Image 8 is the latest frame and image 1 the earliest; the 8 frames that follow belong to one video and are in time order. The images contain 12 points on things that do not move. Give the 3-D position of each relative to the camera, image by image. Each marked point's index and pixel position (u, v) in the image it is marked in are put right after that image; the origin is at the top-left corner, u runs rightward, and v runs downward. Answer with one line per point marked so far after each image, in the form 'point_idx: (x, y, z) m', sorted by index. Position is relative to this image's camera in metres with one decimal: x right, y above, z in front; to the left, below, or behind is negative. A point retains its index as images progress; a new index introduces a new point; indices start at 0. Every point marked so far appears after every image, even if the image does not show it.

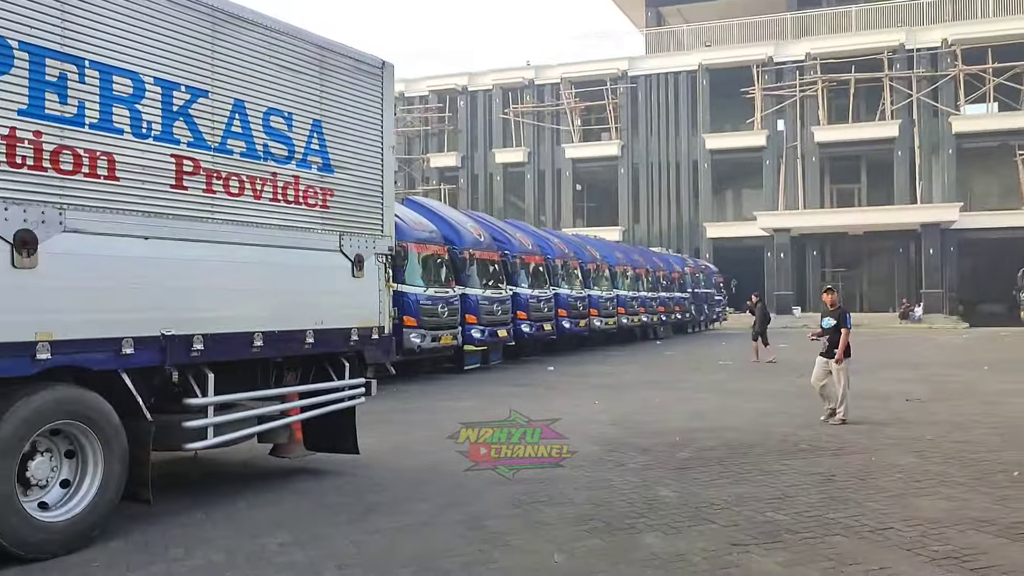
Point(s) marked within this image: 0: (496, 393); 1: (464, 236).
0: (-0.3, -1.8, +16.2) m
1: (-1.1, +1.2, +19.9) m
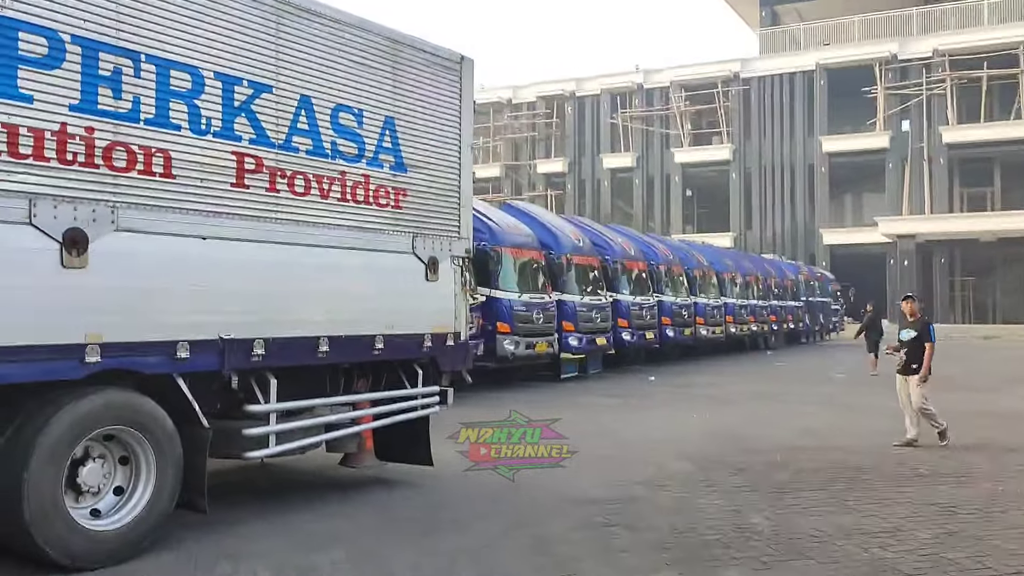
0: (+1.3, -1.9, +15.6) m
1: (+1.1, +1.0, +19.4) m
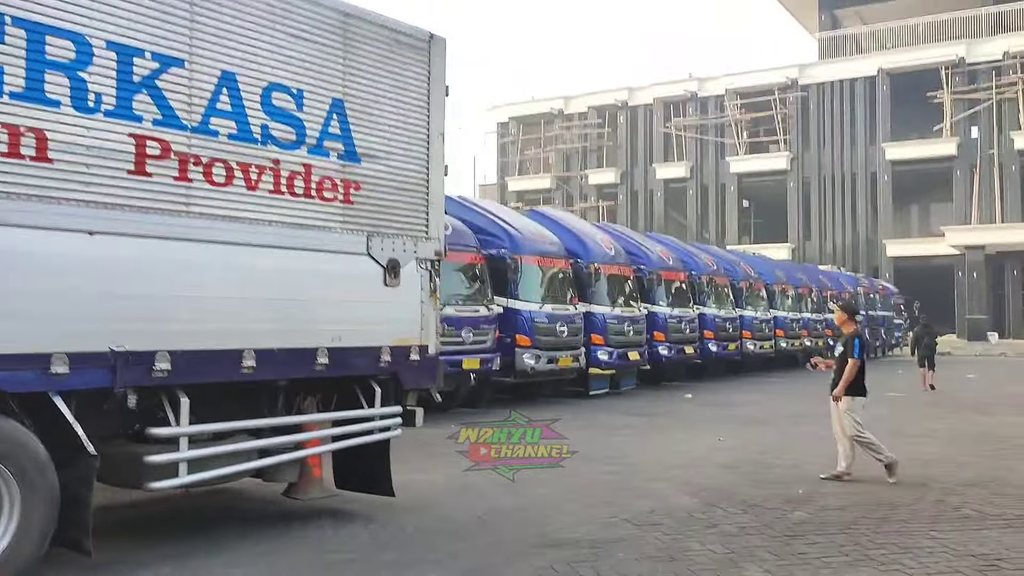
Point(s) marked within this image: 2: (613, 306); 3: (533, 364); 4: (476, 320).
0: (+1.6, -2.1, +14.5) m
1: (+1.6, +0.8, +18.4) m
2: (+2.1, -0.4, +18.2) m
3: (+0.4, -1.3, +15.6) m
4: (-0.5, -0.5, +14.0) m
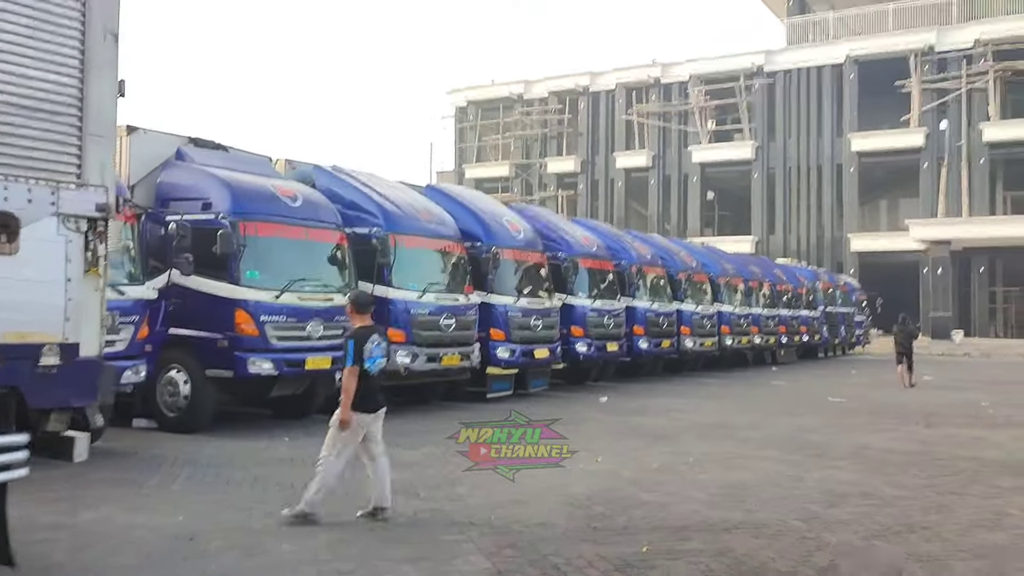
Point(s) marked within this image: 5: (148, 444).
0: (-0.3, -1.9, +12.2) m
1: (-0.3, +1.0, +16.1) m
2: (+0.1, -0.2, +15.9) m
3: (-1.5, -1.1, +13.3) m
4: (-2.4, -0.3, +11.7) m
5: (-4.2, -1.8, +10.4) m
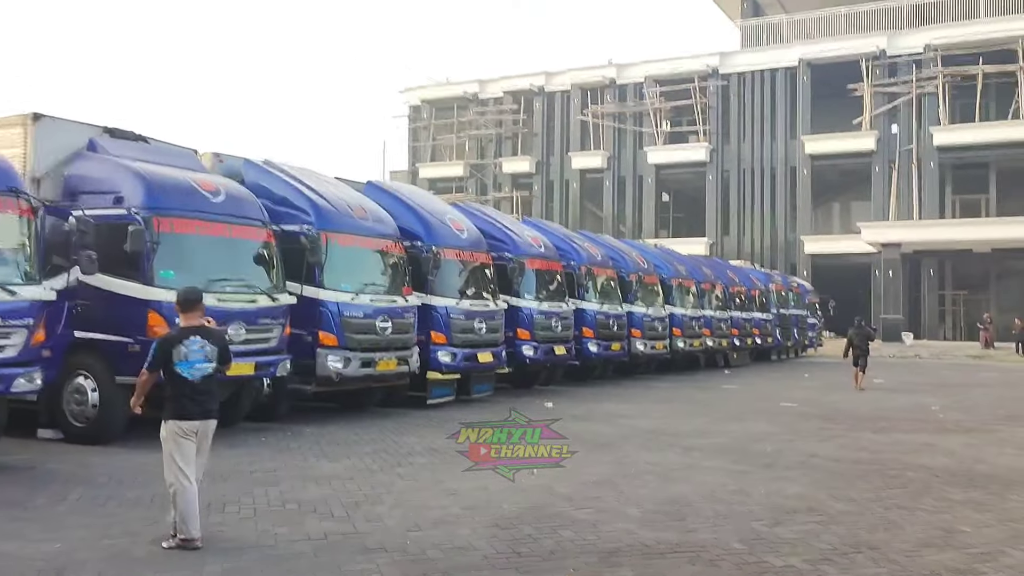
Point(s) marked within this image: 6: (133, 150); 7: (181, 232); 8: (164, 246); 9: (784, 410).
0: (-1.1, -1.9, +11.6) m
1: (-1.3, +1.0, +15.4) m
2: (-0.9, -0.2, +15.3) m
3: (-2.4, -1.1, +12.6) m
4: (-3.2, -0.3, +11.0) m
5: (-4.9, -1.8, +9.6) m
6: (-4.9, +1.8, +11.5) m
7: (-3.9, +0.7, +10.6) m
8: (-4.0, +0.5, +10.4) m
9: (+4.9, -2.2, +16.3) m
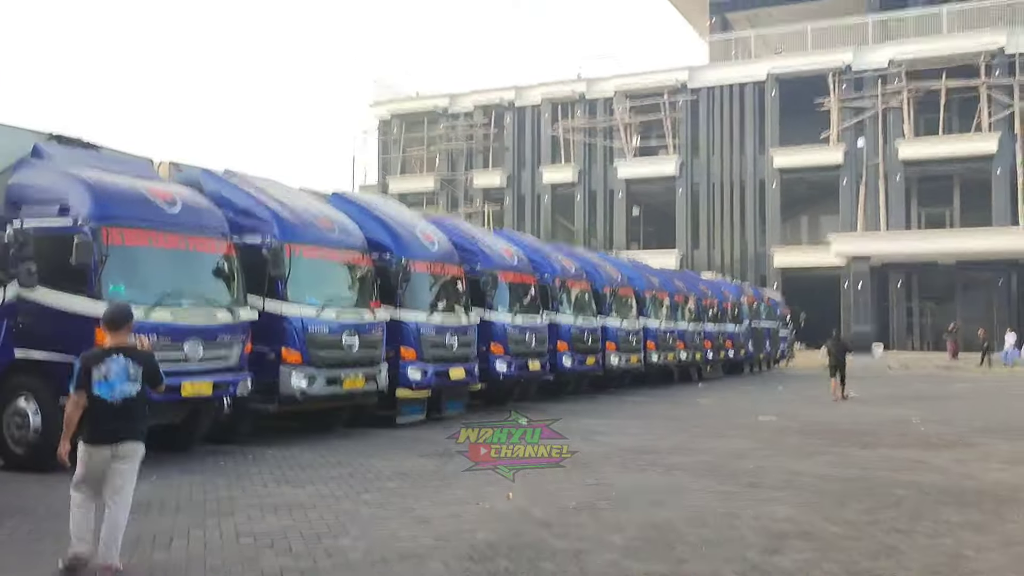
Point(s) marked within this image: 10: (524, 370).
0: (-1.4, -2.1, +11.0) m
1: (-1.8, +0.8, +14.9) m
2: (-1.3, -0.4, +14.8) m
3: (-2.8, -1.3, +12.0) m
4: (-3.5, -0.5, +10.3) m
5: (-5.2, -2.0, +8.9) m
6: (-5.2, +1.6, +10.9) m
7: (-4.2, +0.5, +9.9) m
8: (-4.3, +0.3, +9.7) m
9: (+4.4, -2.4, +15.9) m
10: (+0.2, -1.6, +17.5) m
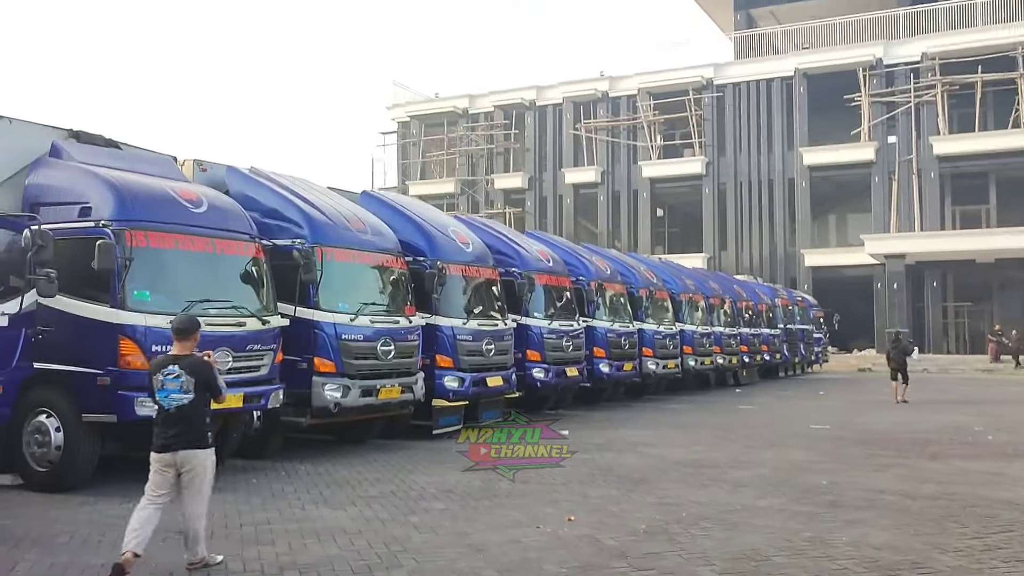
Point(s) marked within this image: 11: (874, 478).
0: (-0.8, -2.1, +10.3) m
1: (-1.1, +0.7, +14.2) m
2: (-0.7, -0.5, +14.1) m
3: (-2.2, -1.4, +11.3) m
4: (-2.9, -0.5, +9.7) m
5: (-4.7, -2.0, +8.2) m
6: (-4.6, +1.5, +10.2) m
7: (-3.7, +0.4, +9.3) m
8: (-3.8, +0.2, +9.1) m
9: (+5.1, -2.4, +15.1) m
10: (+0.9, -1.7, +16.8) m
11: (+4.1, -2.2, +10.2) m
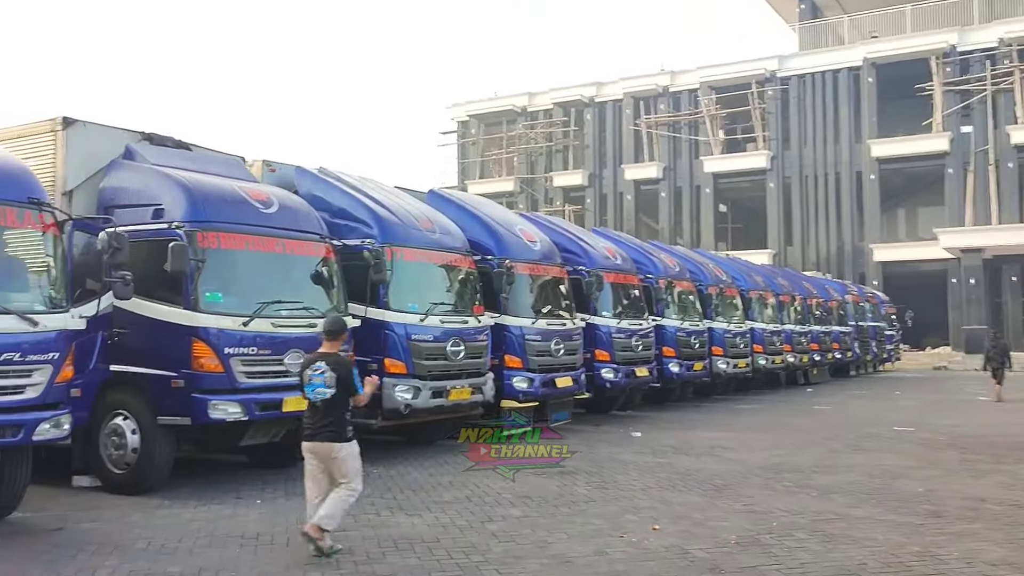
0: (0.0, -2.1, +10.0) m
1: (-0.1, +0.7, +13.9) m
2: (+0.4, -0.5, +13.8) m
3: (-1.3, -1.4, +11.1) m
4: (-2.1, -0.5, +9.5) m
5: (-3.9, -2.1, +8.2) m
6: (-3.8, +1.5, +10.2) m
7: (-2.9, +0.4, +9.2) m
8: (-3.0, +0.2, +9.0) m
9: (+6.3, -2.4, +14.4) m
10: (+2.2, -1.6, +16.4) m
11: (+4.9, -2.1, +9.6) m
